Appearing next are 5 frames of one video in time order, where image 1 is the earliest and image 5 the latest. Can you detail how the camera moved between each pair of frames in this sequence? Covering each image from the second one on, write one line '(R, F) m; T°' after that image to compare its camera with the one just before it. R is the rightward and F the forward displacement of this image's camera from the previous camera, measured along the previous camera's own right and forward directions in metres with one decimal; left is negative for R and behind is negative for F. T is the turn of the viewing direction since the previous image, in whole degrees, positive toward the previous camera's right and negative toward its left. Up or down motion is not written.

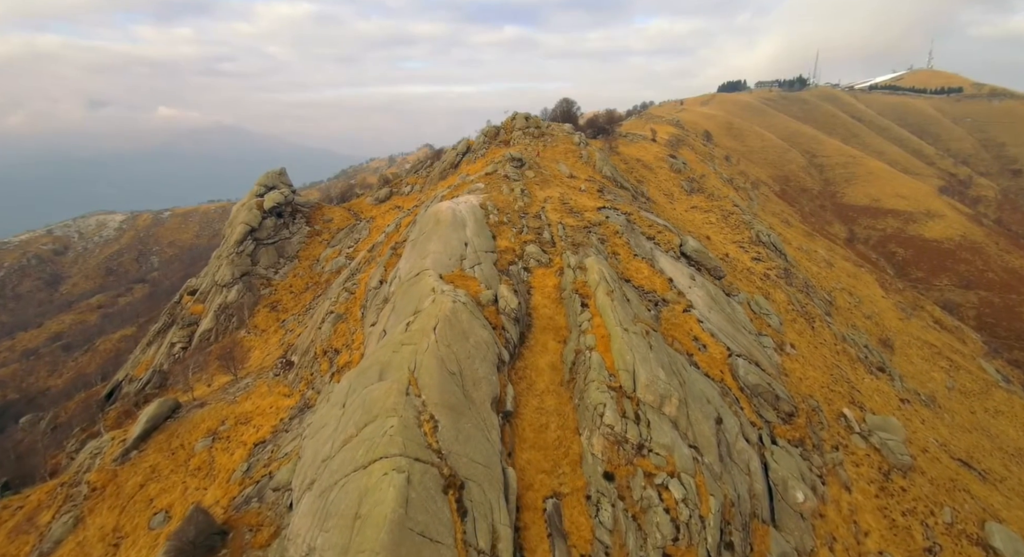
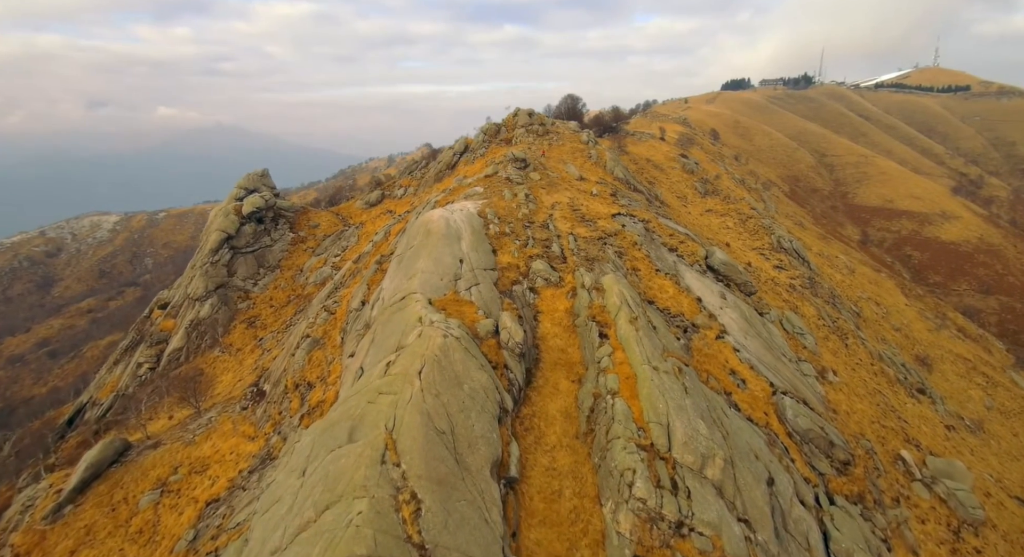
(-0.2, +5.0) m; 0°
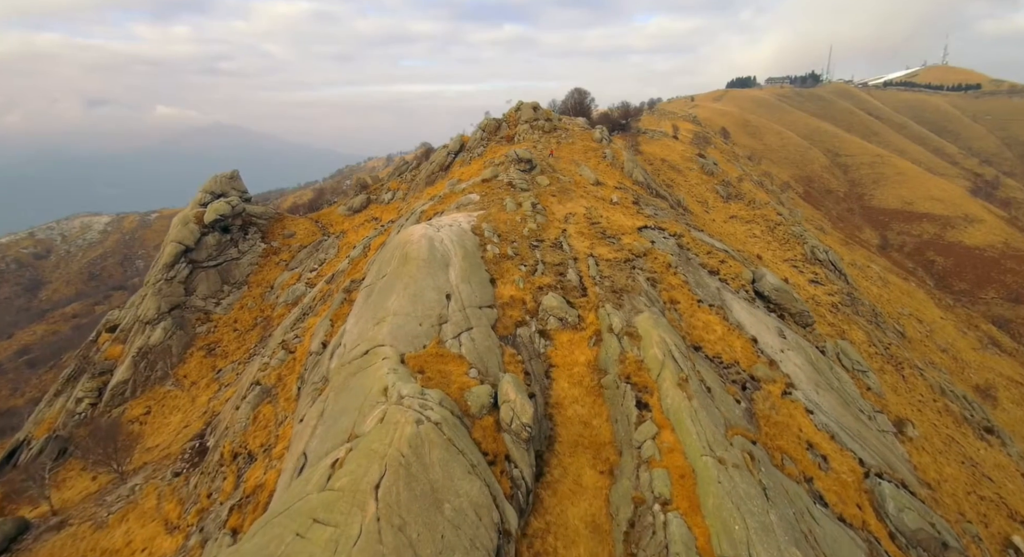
(-0.1, +6.8) m; 0°
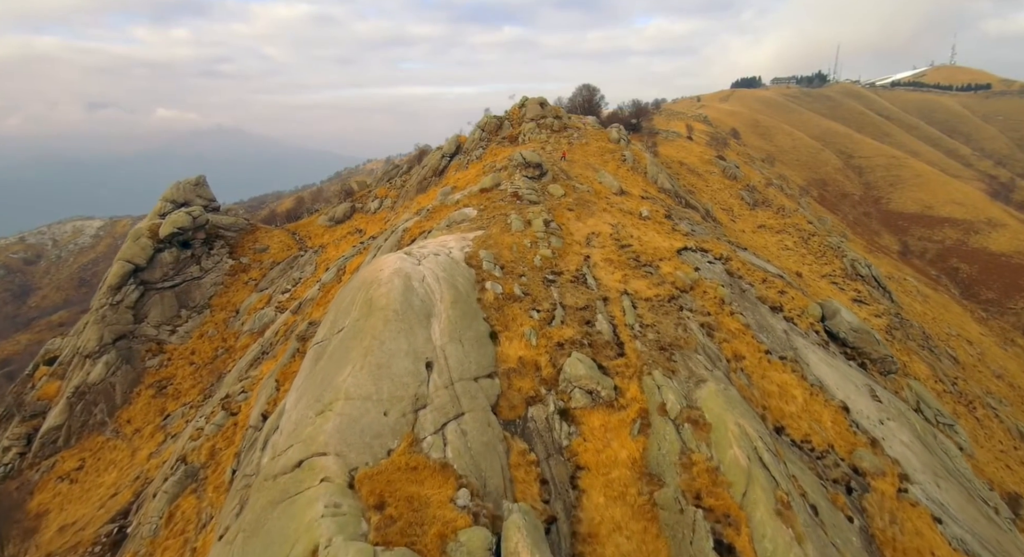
(-0.2, +6.3) m; 0°
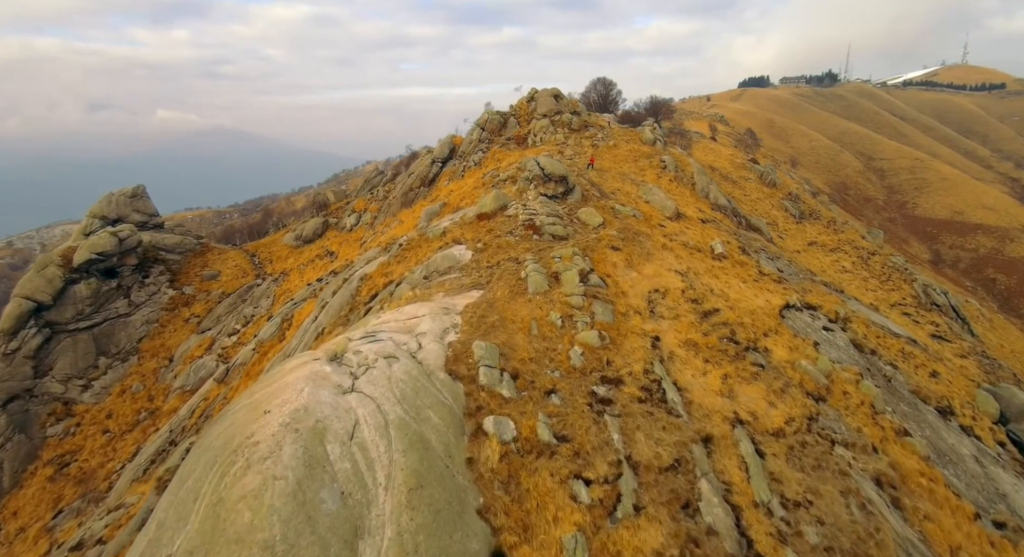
(-0.4, +8.3) m; 0°
